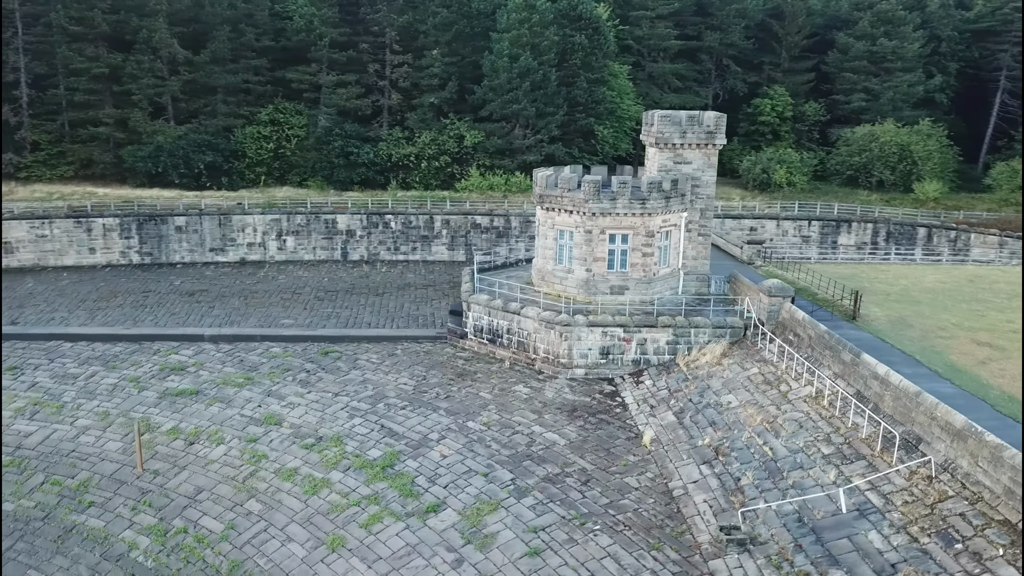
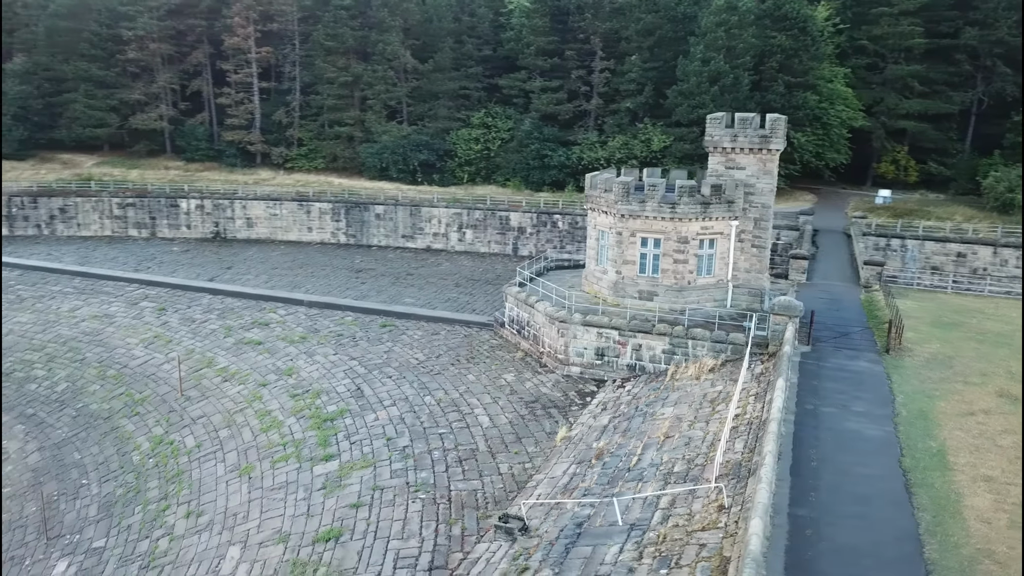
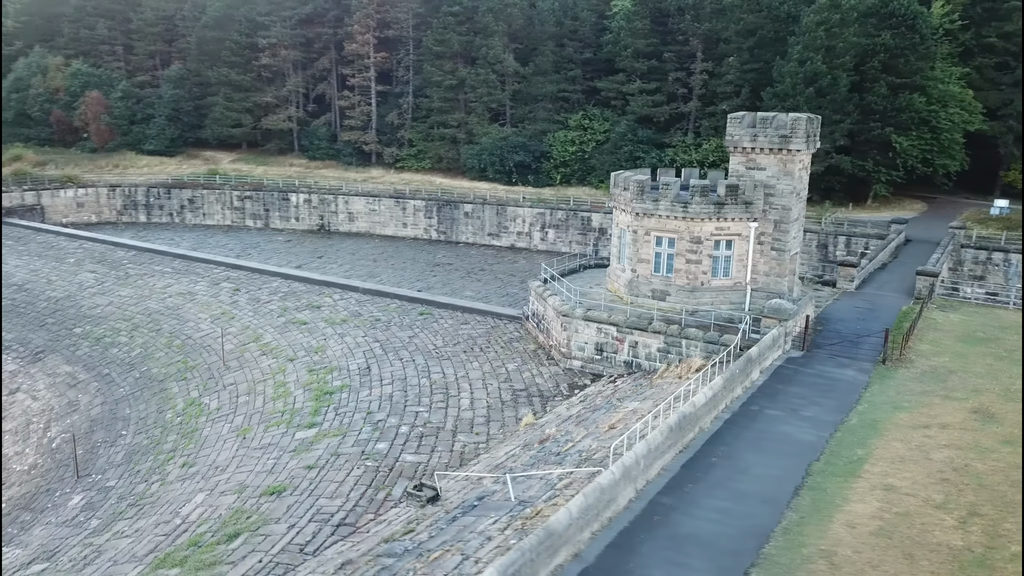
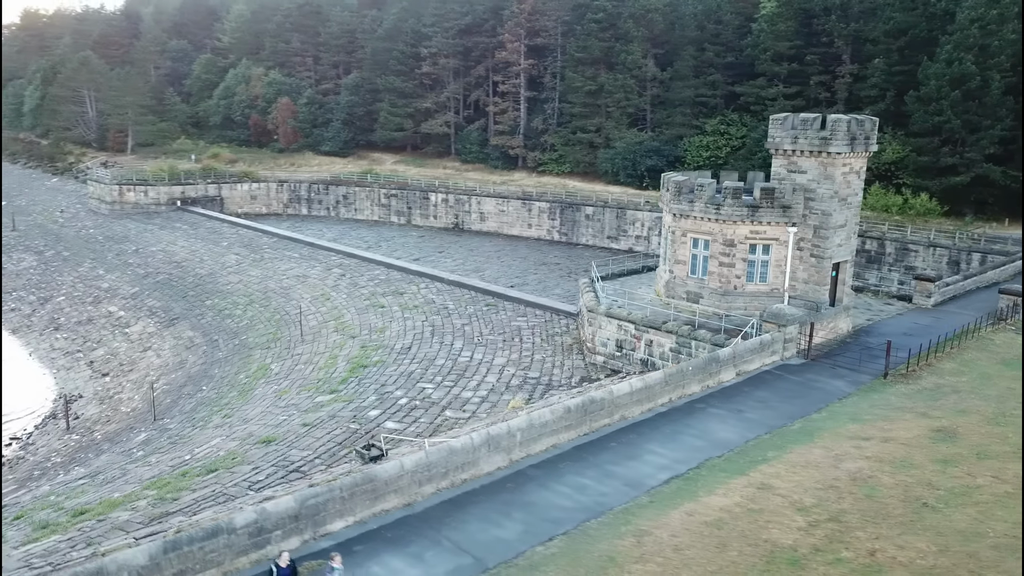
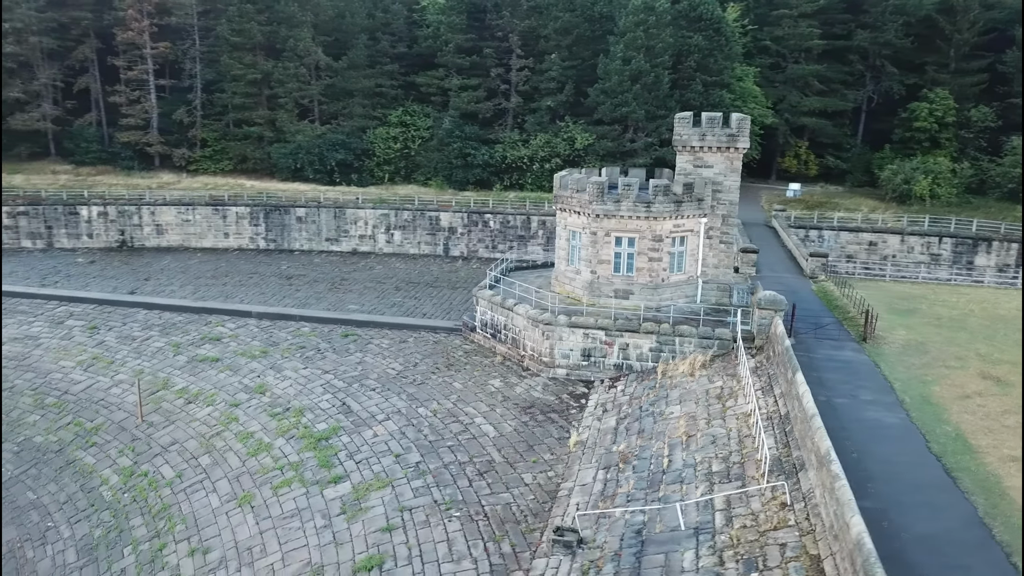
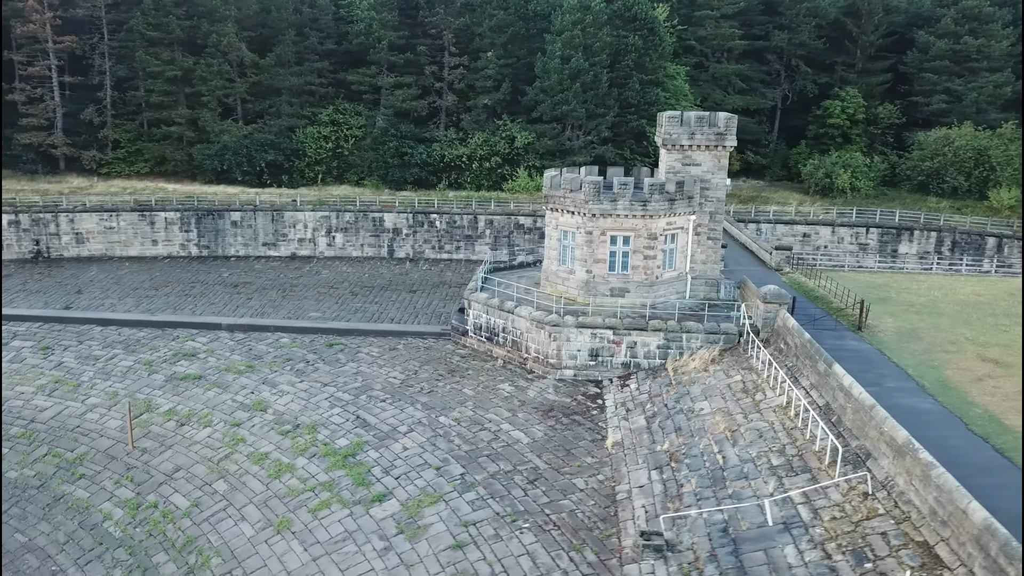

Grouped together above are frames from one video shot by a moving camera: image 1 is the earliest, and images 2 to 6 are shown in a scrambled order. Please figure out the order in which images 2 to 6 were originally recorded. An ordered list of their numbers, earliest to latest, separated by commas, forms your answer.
6, 5, 2, 3, 4
